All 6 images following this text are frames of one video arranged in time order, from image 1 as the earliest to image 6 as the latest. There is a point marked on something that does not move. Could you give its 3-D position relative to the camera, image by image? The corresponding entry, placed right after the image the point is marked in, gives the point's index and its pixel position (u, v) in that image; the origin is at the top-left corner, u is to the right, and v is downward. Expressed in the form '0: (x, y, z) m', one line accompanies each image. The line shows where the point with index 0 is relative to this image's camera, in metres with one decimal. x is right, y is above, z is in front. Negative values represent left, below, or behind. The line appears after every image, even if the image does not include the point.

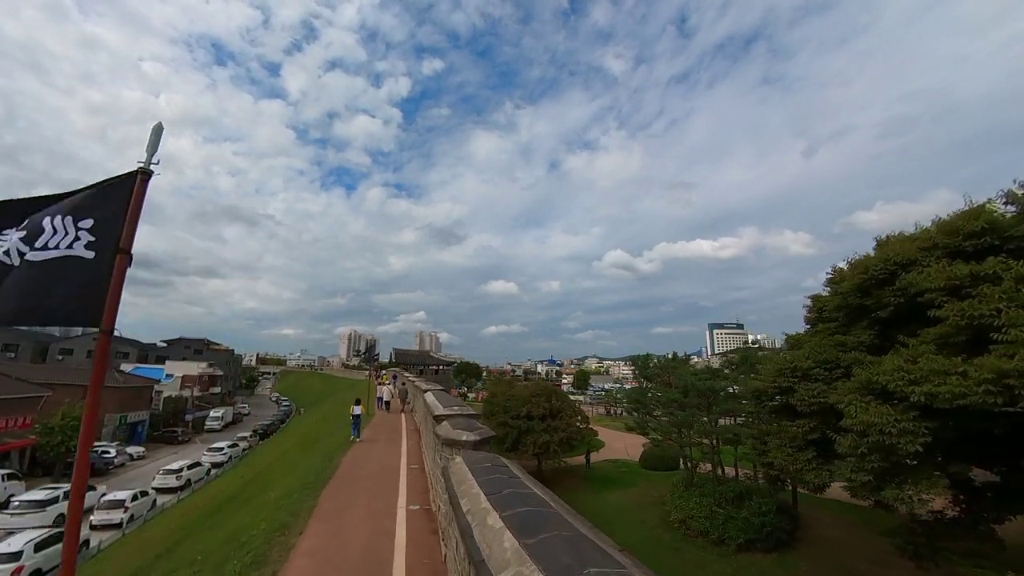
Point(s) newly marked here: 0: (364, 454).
0: (-3.4, -3.8, +10.0) m
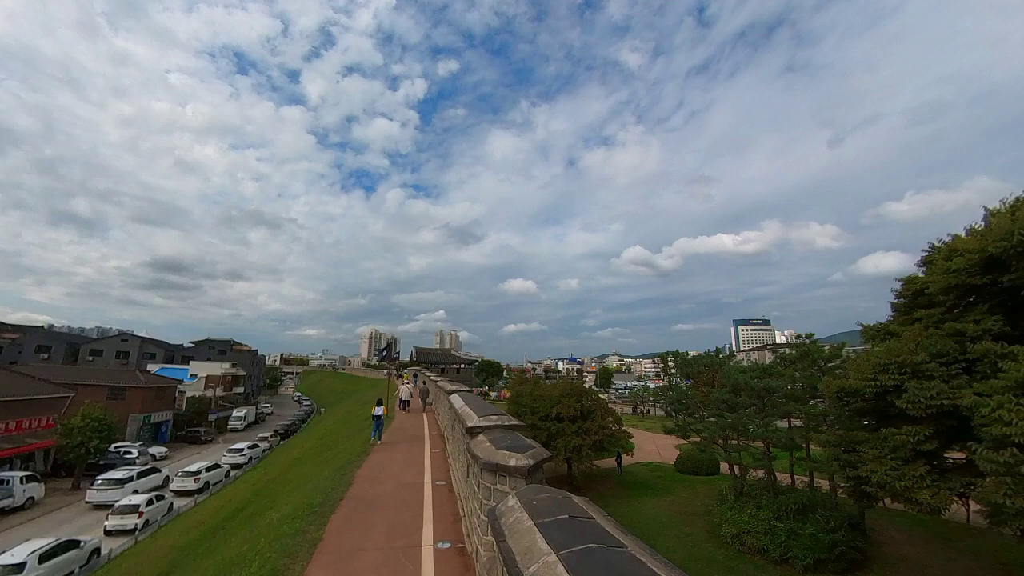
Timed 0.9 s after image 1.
0: (-2.6, -3.5, +8.7) m
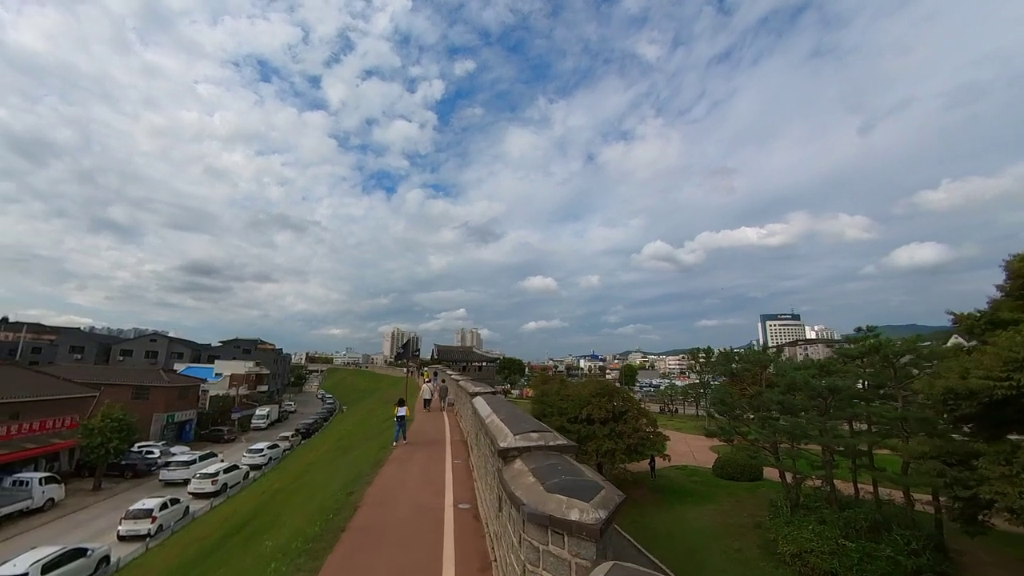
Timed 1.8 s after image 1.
0: (-2.0, -3.3, +7.5) m
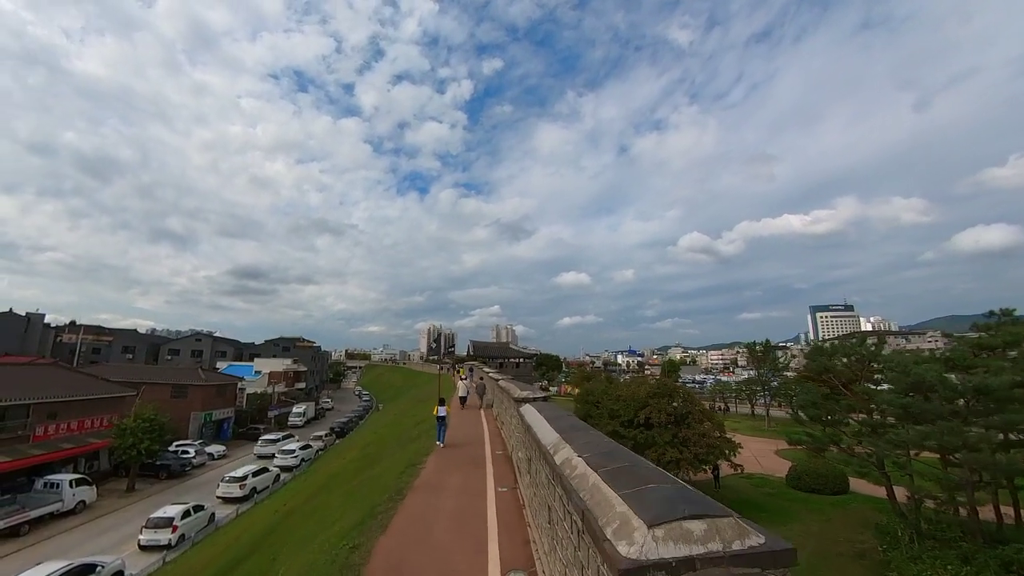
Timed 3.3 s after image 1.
0: (-1.2, -2.9, +5.6) m
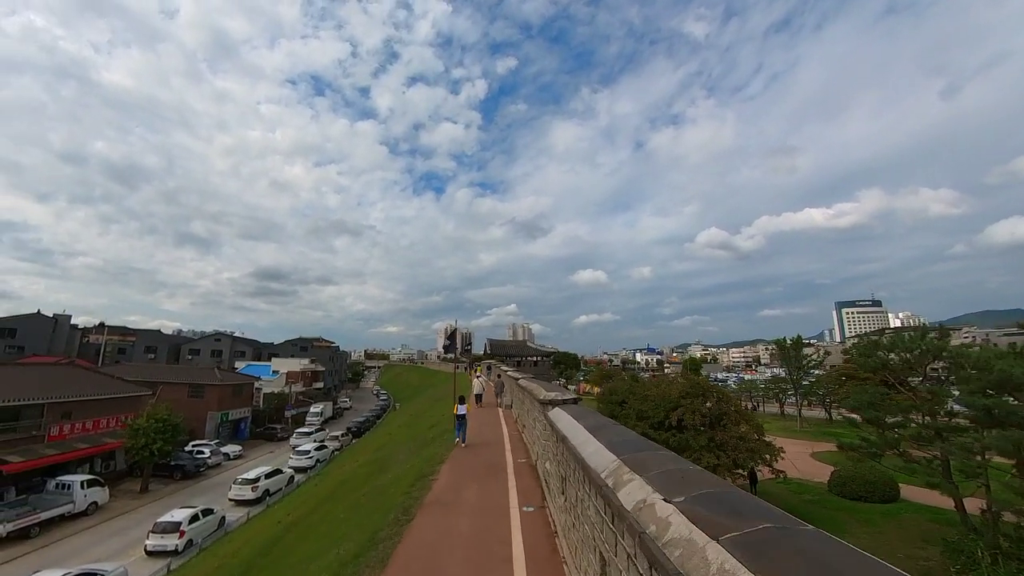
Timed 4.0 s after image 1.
0: (-0.9, -2.7, +4.6) m
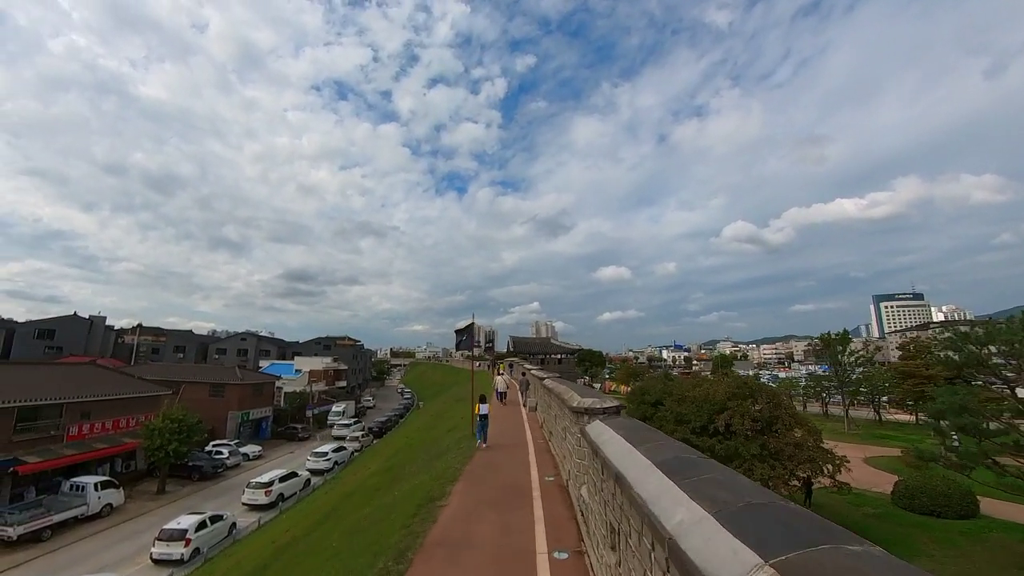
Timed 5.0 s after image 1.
0: (-0.7, -2.4, +3.2) m
